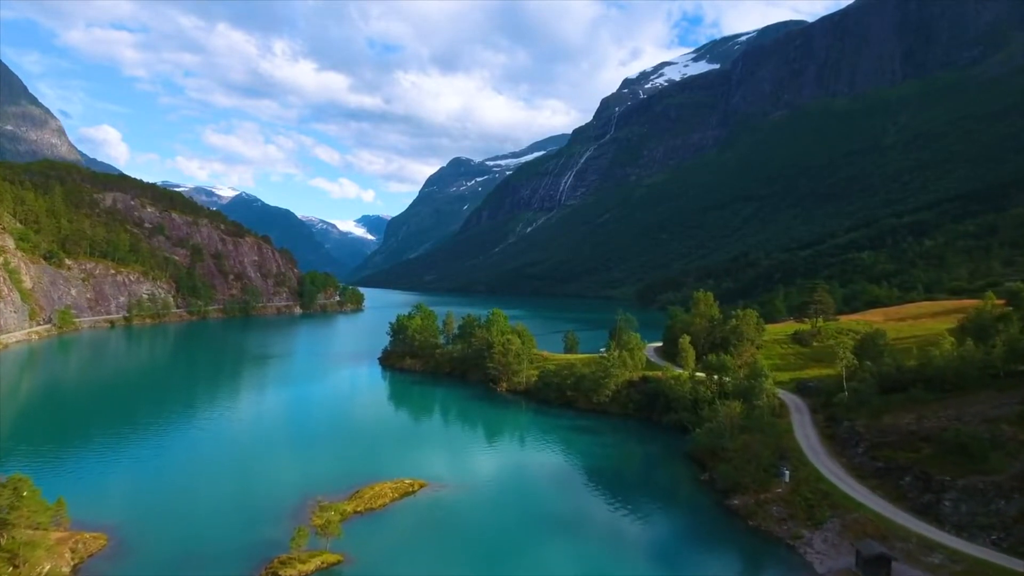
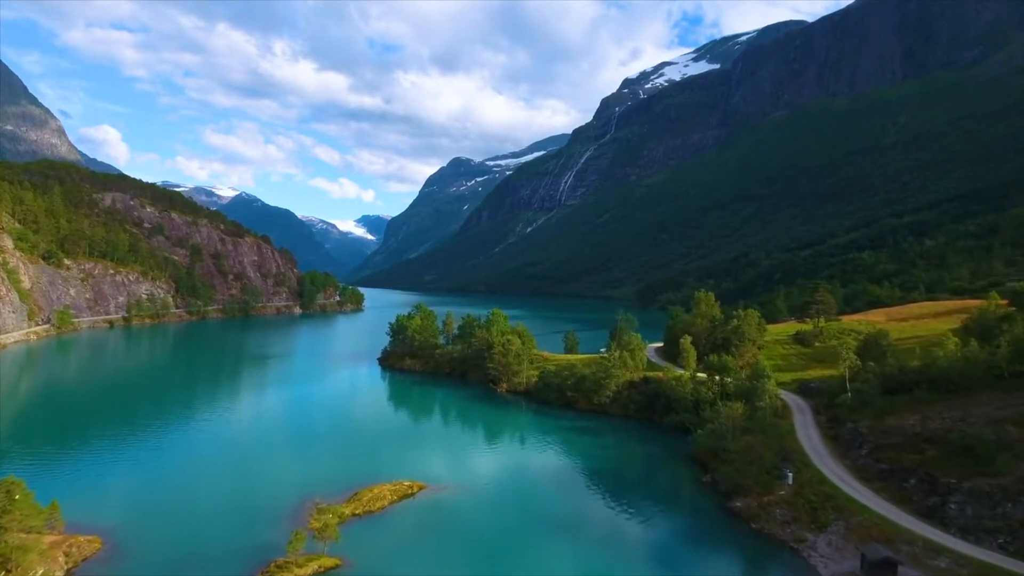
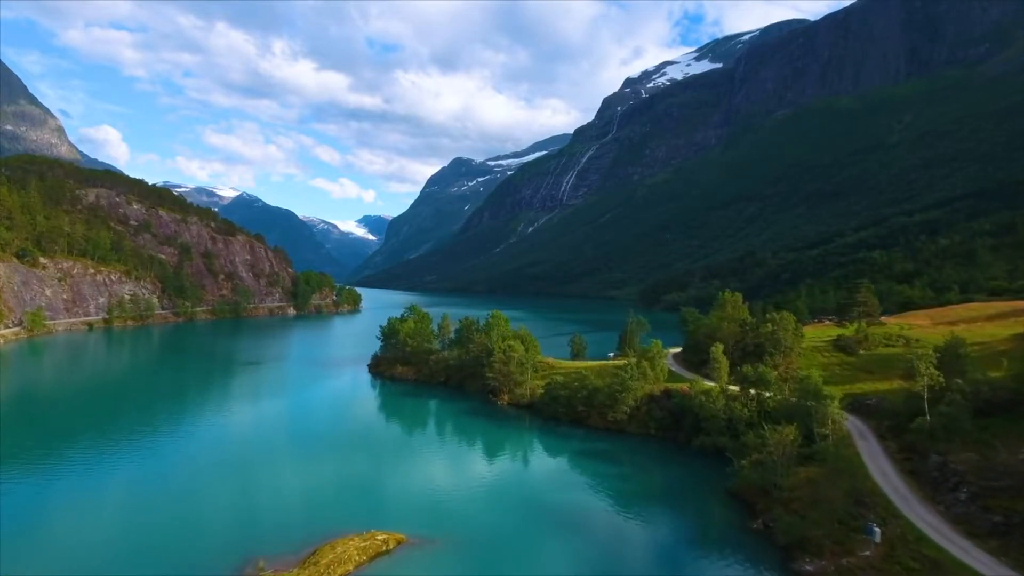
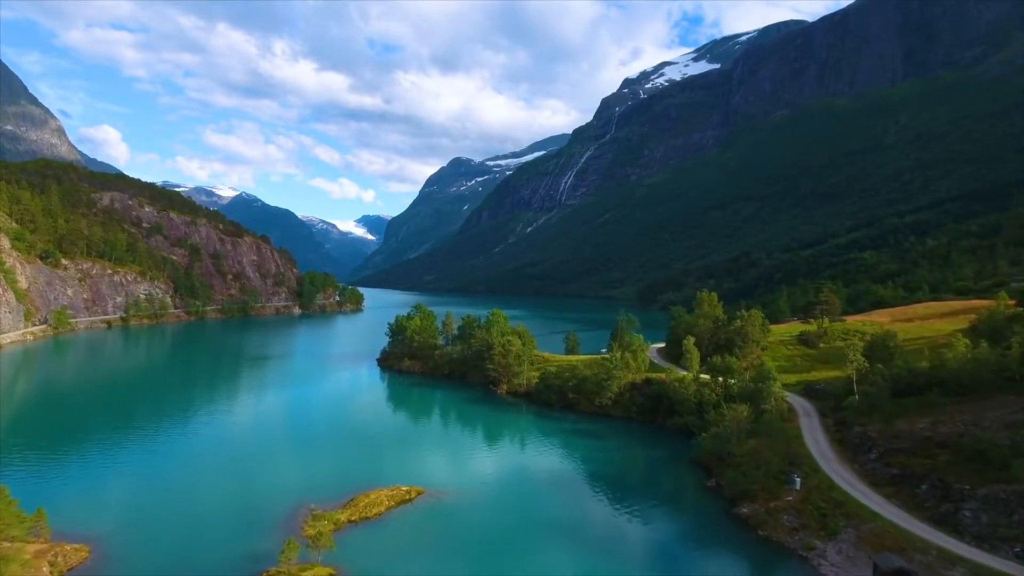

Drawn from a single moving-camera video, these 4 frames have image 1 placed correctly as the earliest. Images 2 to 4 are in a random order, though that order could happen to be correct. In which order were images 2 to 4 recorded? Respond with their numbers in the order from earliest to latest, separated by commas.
2, 4, 3
